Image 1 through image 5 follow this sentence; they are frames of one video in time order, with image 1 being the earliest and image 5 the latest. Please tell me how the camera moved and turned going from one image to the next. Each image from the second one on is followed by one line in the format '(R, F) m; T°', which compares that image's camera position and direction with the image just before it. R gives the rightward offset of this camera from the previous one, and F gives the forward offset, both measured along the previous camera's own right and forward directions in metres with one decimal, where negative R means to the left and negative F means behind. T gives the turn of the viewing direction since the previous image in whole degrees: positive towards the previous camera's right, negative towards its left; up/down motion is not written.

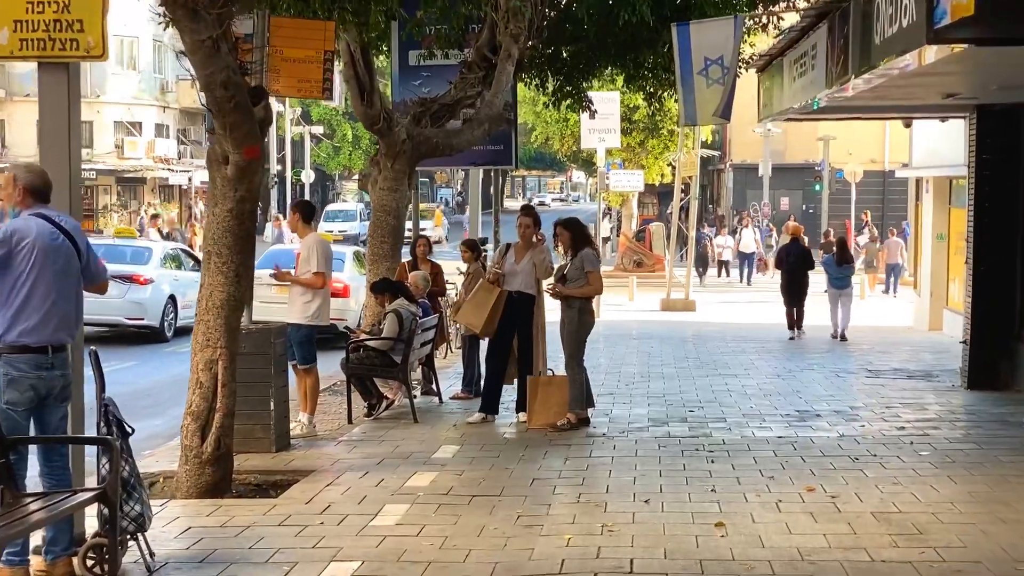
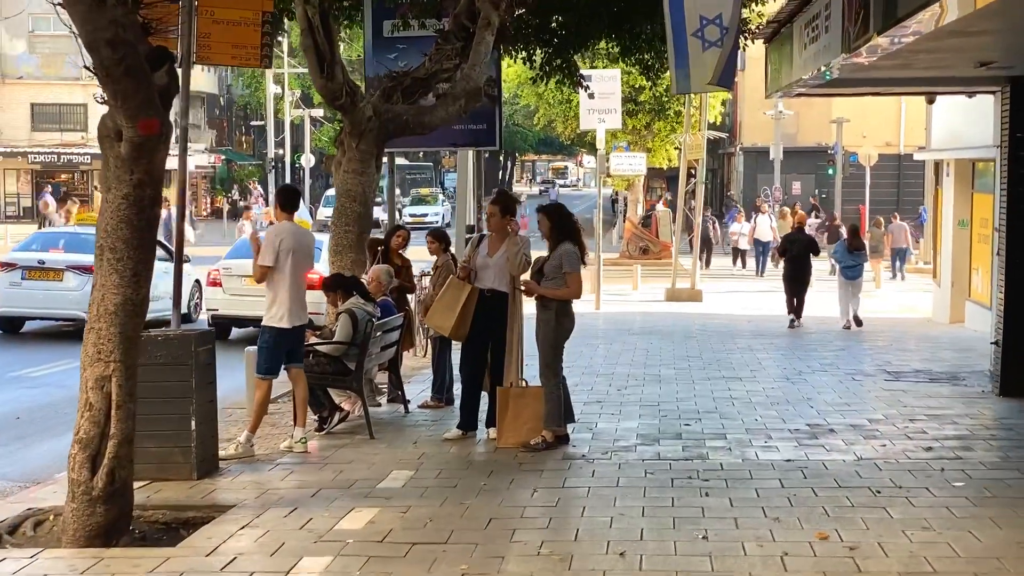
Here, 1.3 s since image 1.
(+0.3, +1.3) m; 0°
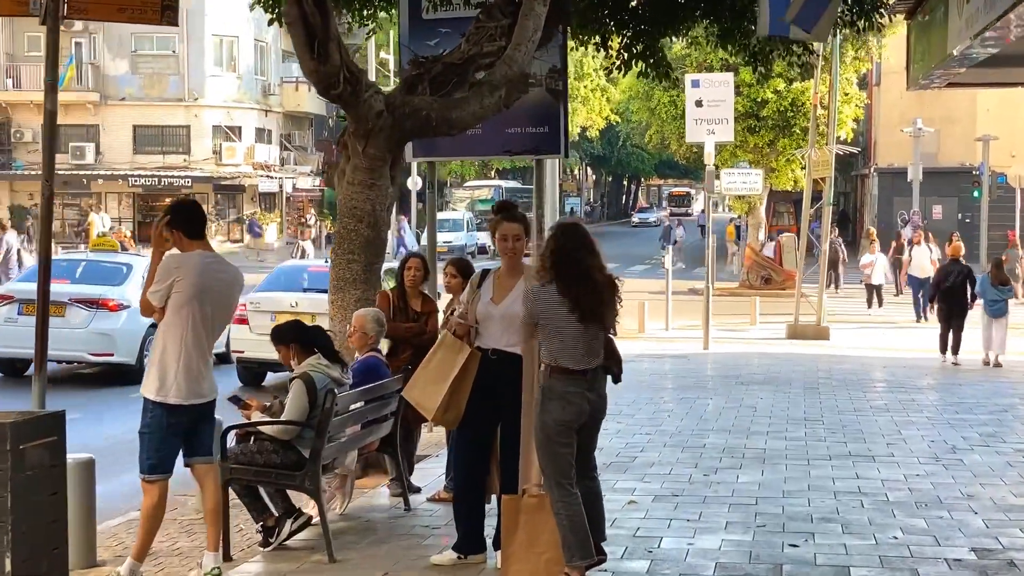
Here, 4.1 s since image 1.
(+0.5, +2.7) m; -5°
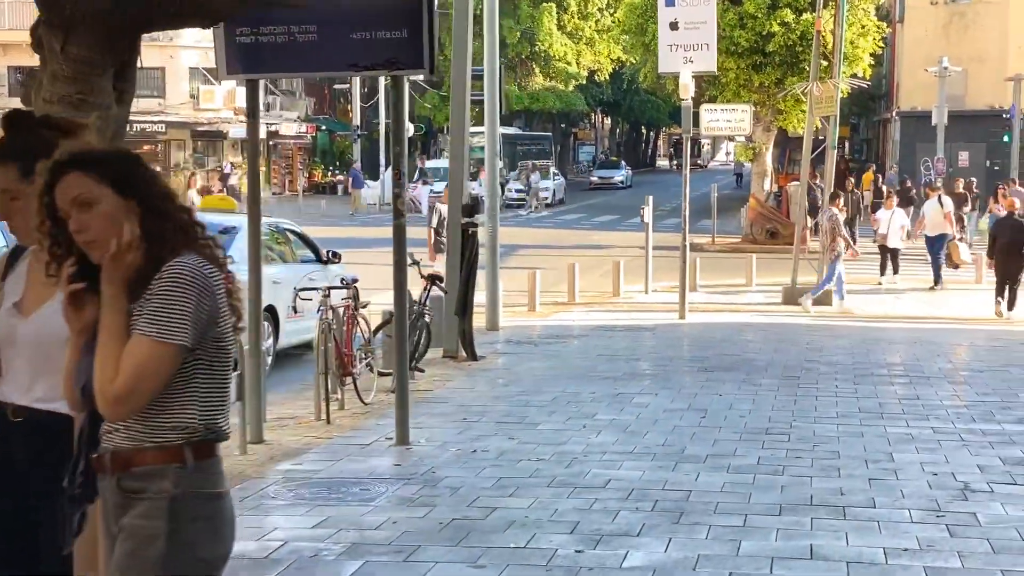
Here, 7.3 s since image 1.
(+1.0, +3.0) m; -1°
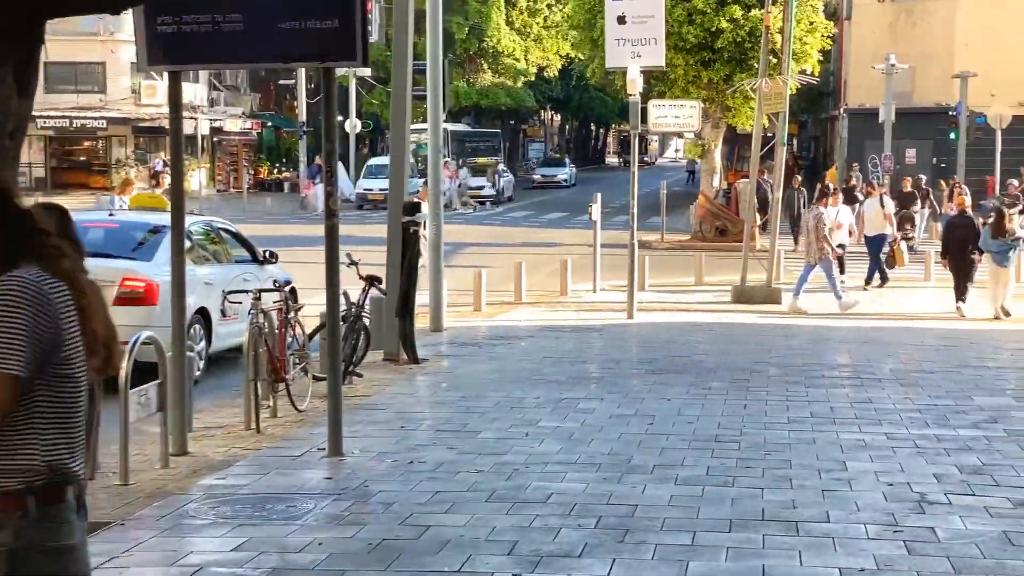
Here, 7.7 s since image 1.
(+0.1, +0.4) m; +2°
